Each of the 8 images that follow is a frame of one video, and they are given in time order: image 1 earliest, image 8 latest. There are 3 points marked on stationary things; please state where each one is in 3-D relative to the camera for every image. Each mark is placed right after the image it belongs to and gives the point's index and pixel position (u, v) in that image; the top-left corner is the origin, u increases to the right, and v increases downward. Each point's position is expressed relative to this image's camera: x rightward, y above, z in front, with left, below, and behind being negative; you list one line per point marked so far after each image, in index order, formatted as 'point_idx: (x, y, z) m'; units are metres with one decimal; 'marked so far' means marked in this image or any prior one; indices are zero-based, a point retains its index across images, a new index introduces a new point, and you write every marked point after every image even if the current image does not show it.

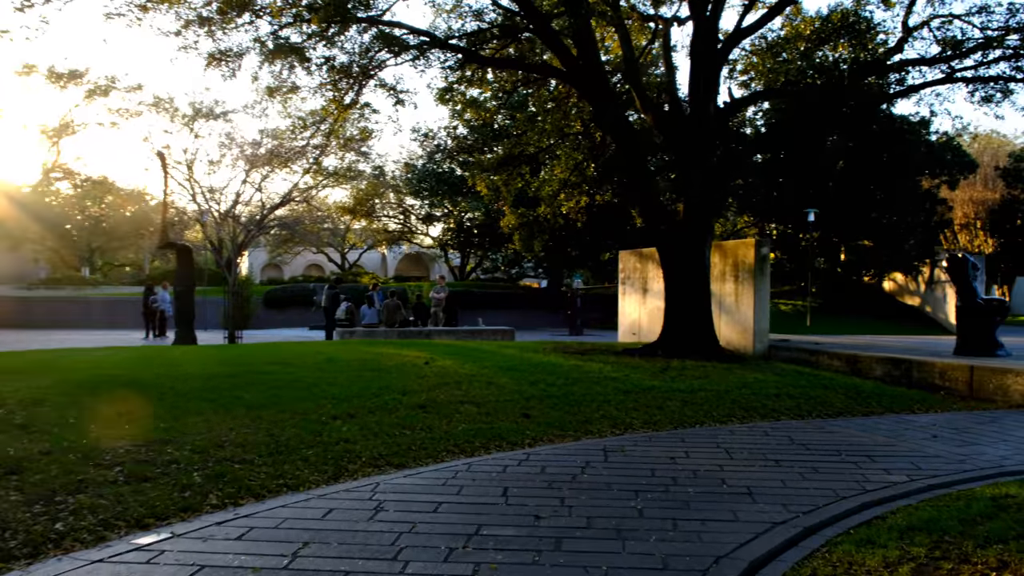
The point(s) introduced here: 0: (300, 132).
0: (-4.4, +3.2, +19.9) m
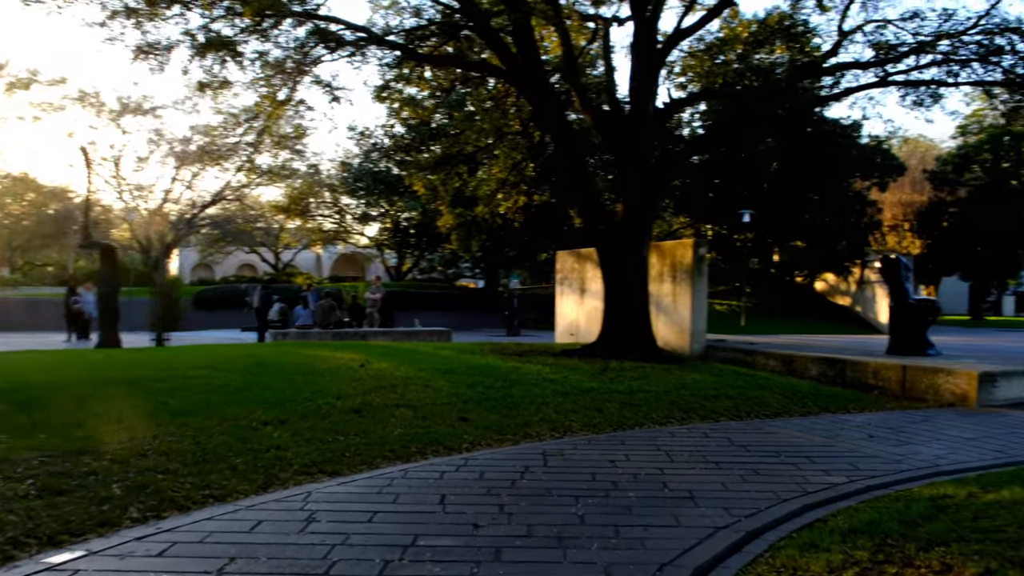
0: (-5.7, +3.2, +19.4) m
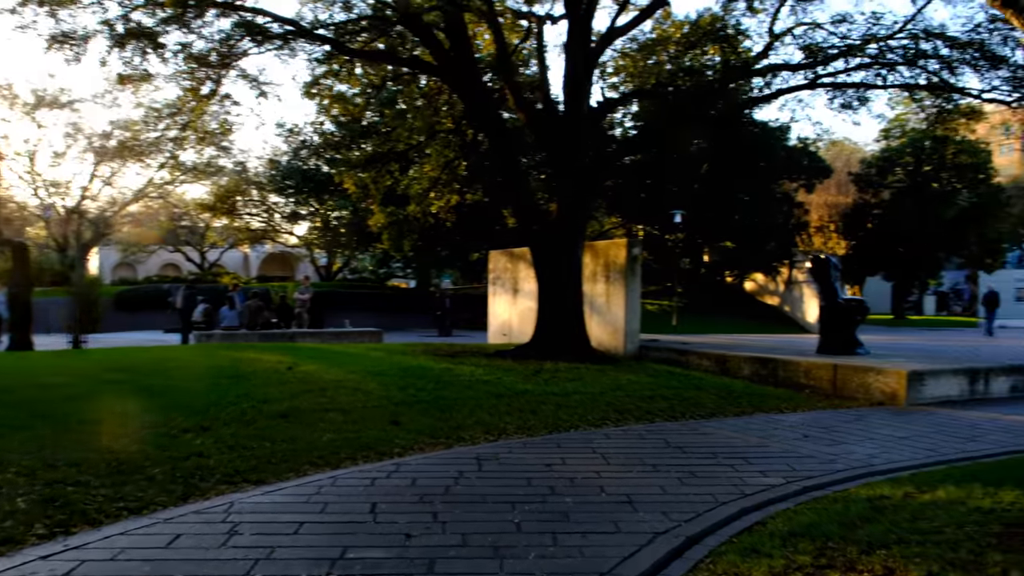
0: (-7.0, +3.2, +18.7) m
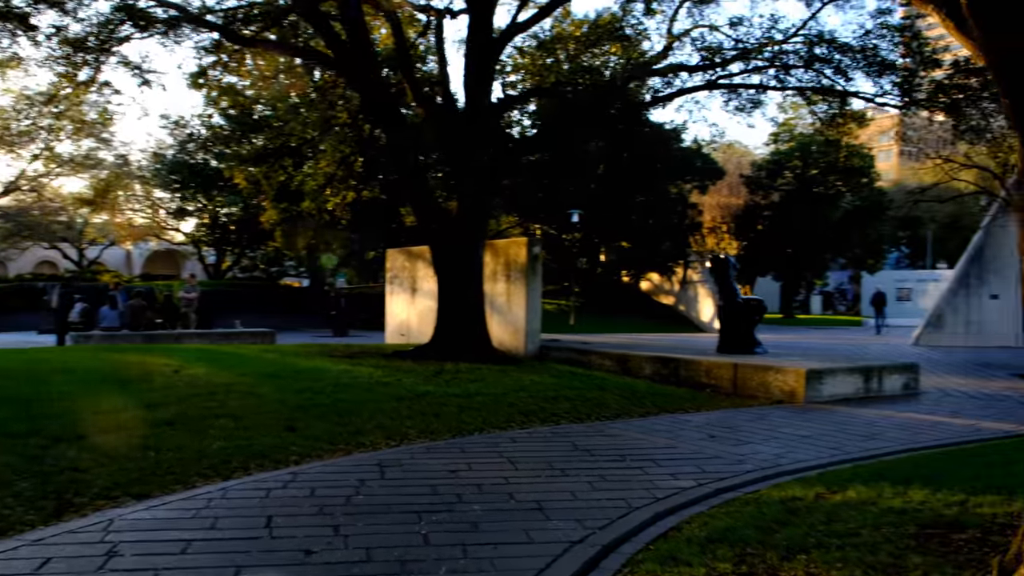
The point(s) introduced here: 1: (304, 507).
0: (-8.9, +3.2, +17.6) m
1: (-1.2, -1.3, +5.7) m
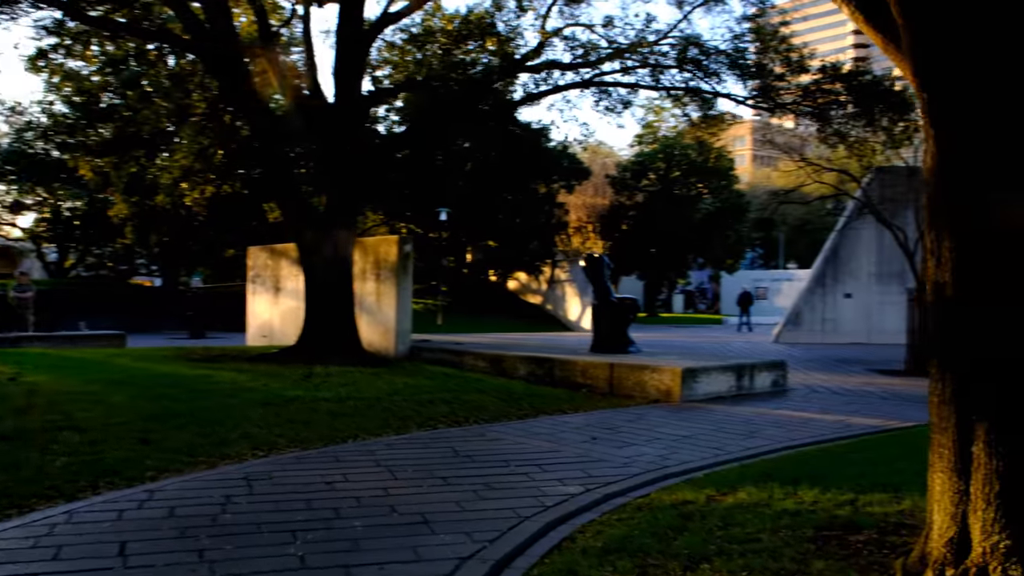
0: (-11.1, +3.2, +15.8) m
1: (-1.9, -1.3, +5.2) m
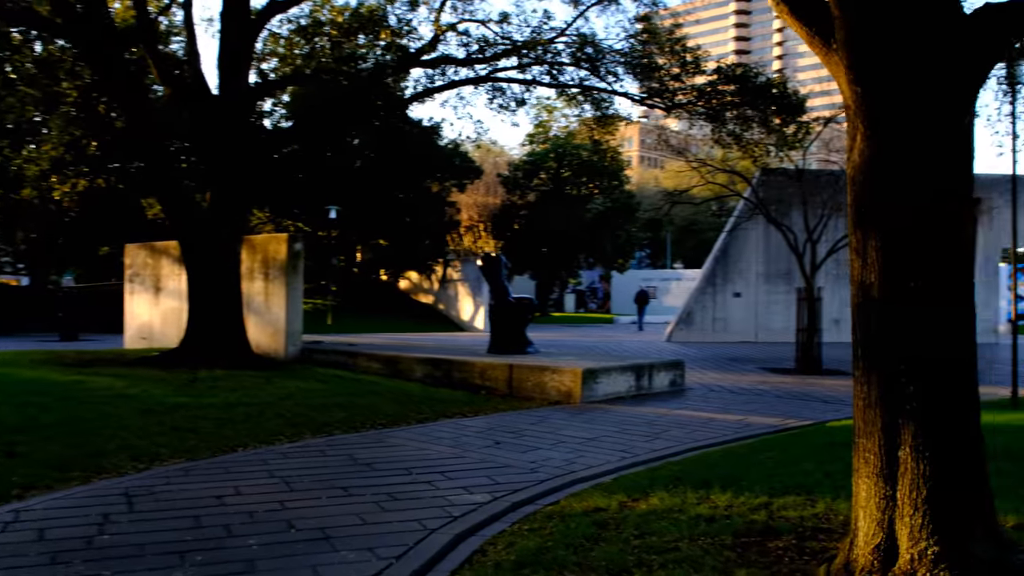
0: (-12.7, +3.2, +14.2) m
1: (-2.3, -1.3, +4.6) m
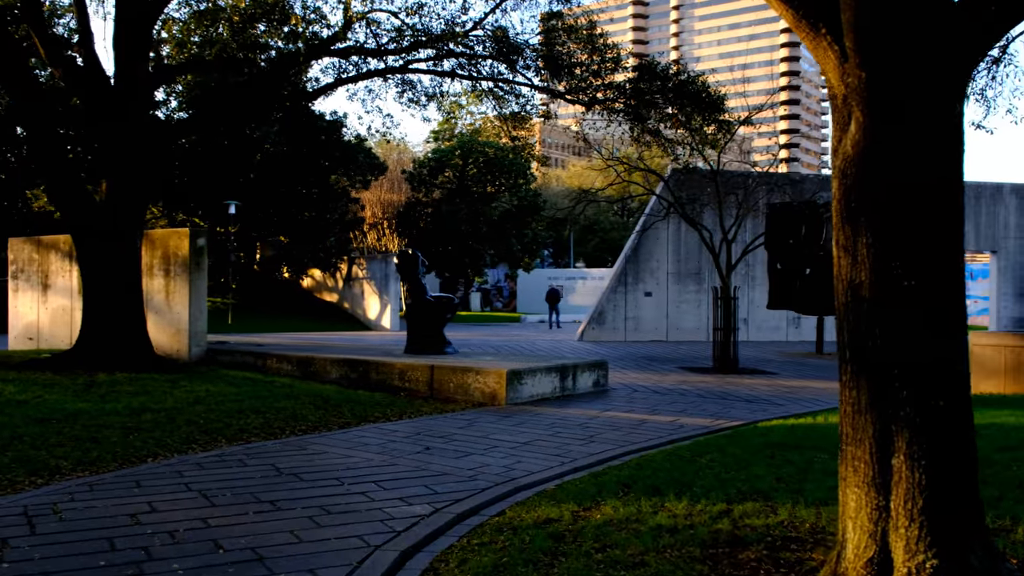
0: (-13.8, +3.3, +12.4) m
1: (-2.5, -1.3, +4.1) m
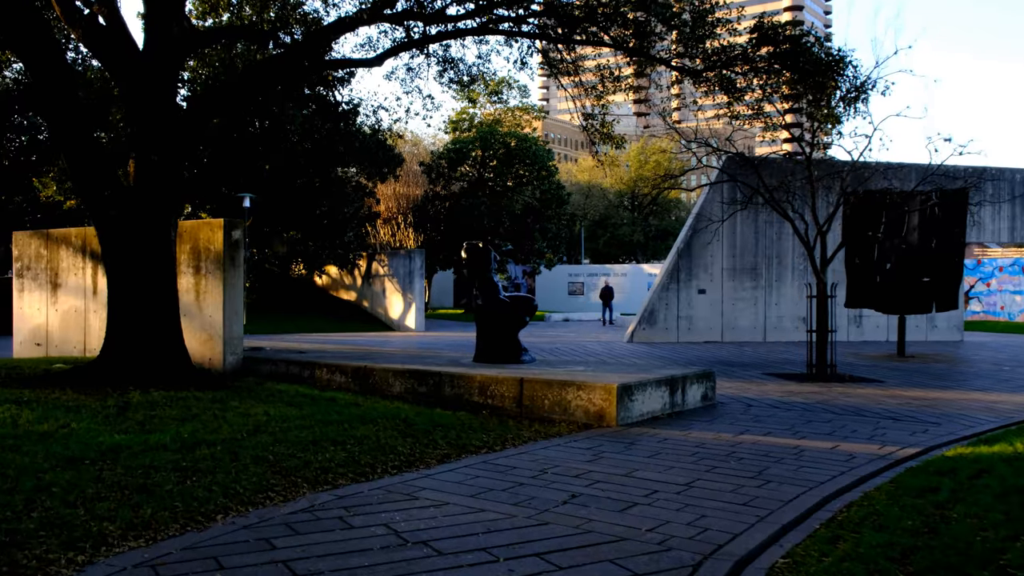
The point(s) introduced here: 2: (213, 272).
0: (-12.9, +3.3, +10.7) m
1: (-1.5, -1.3, +2.4) m
2: (-3.5, +0.2, +11.4) m
